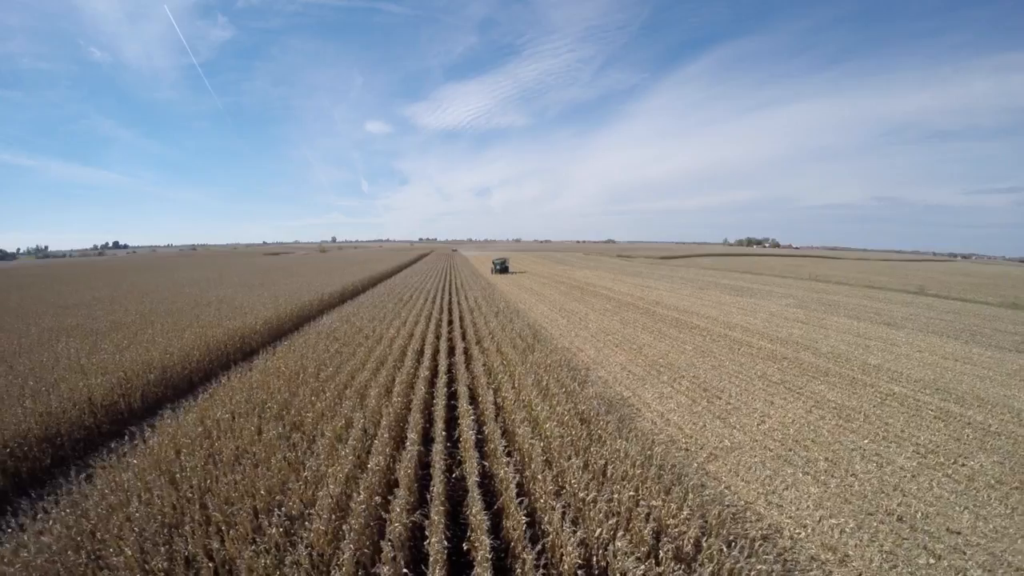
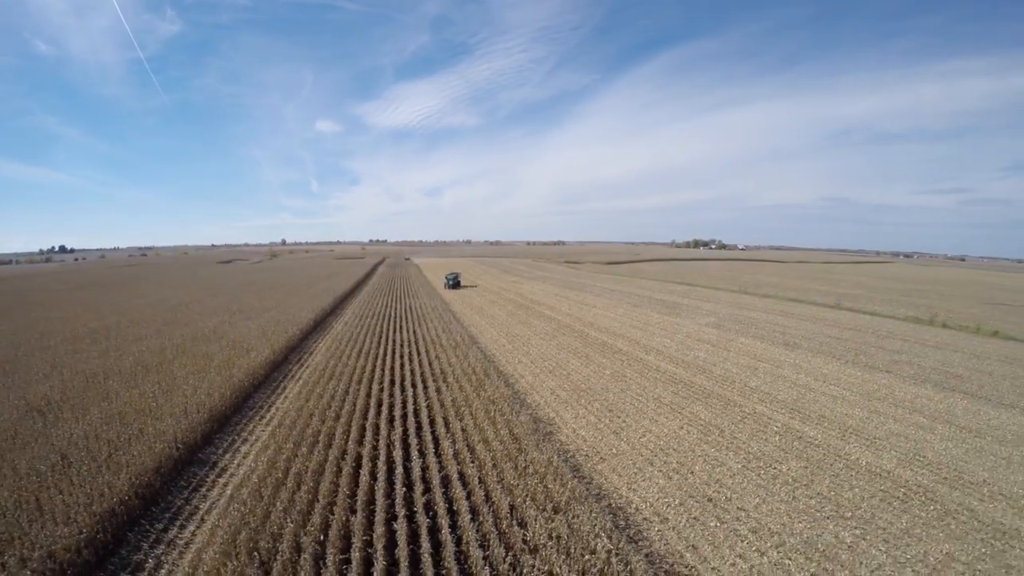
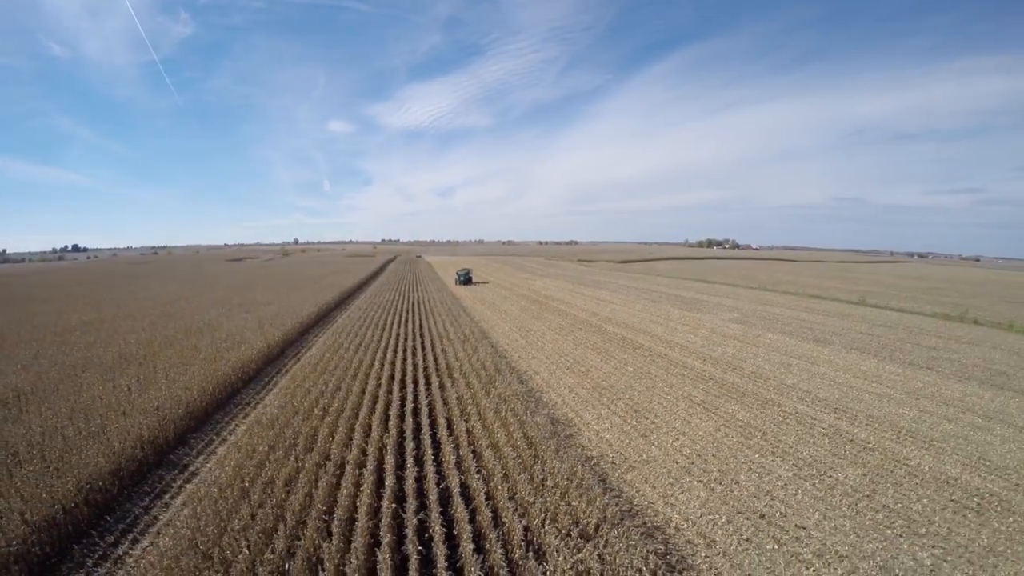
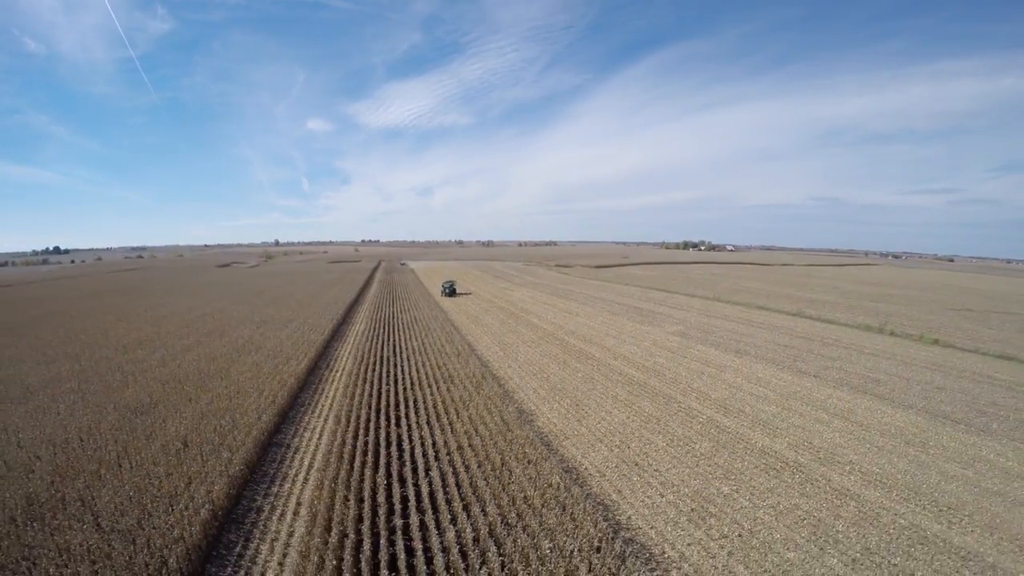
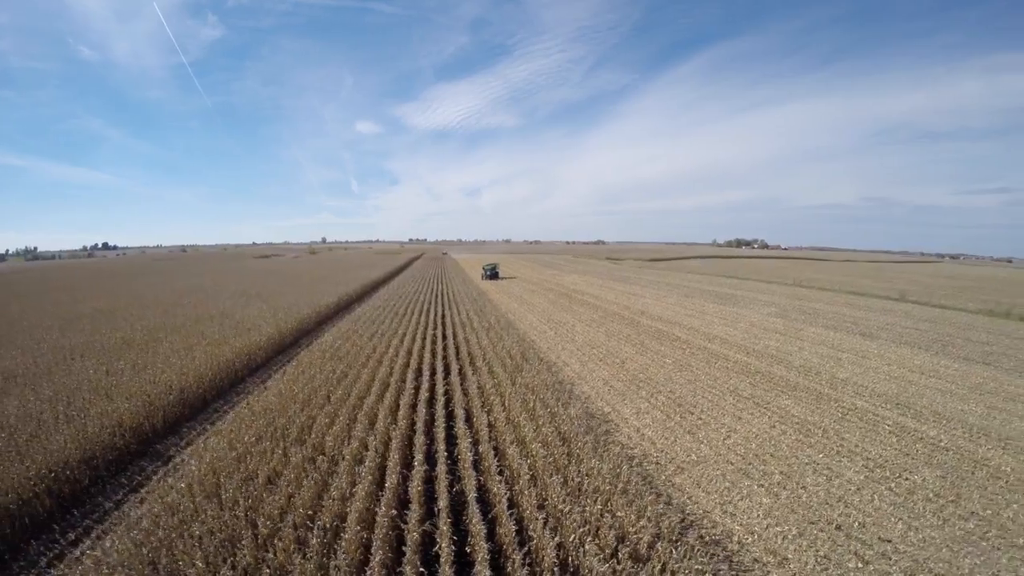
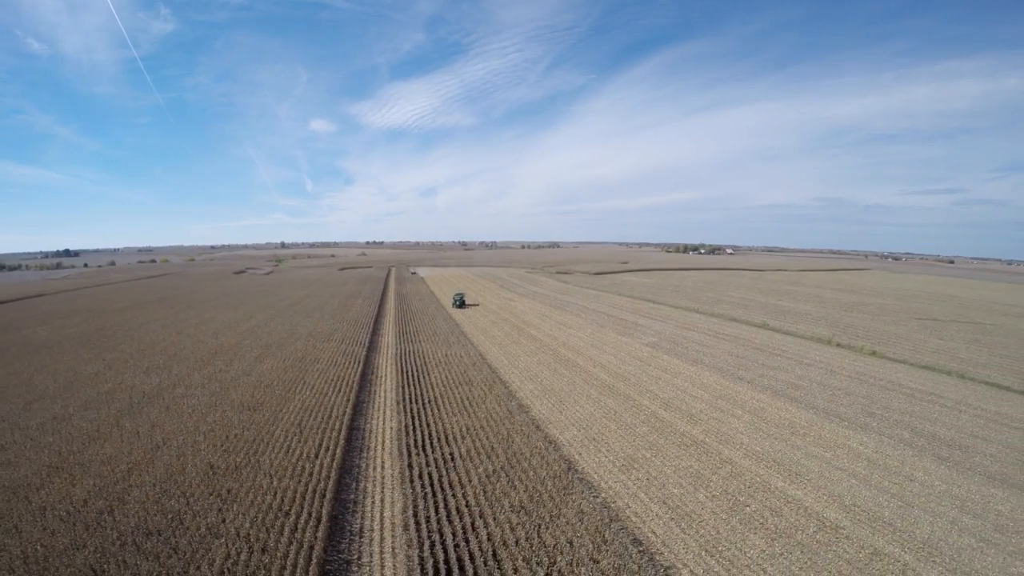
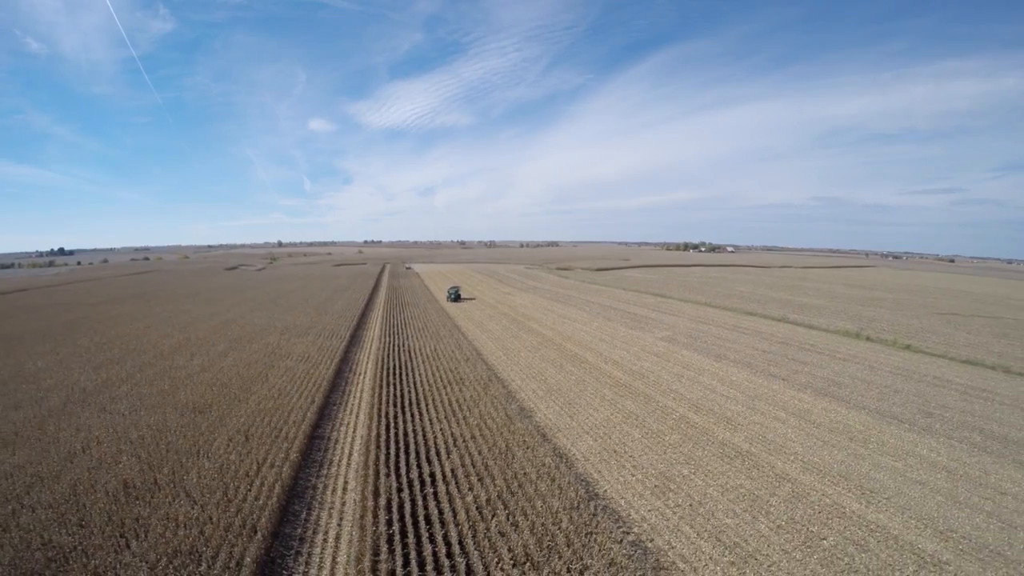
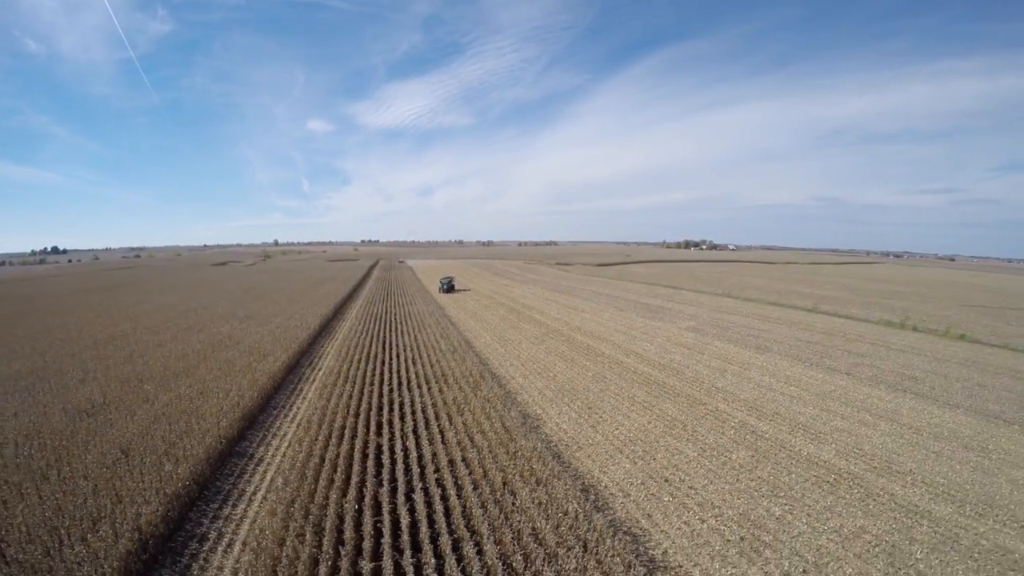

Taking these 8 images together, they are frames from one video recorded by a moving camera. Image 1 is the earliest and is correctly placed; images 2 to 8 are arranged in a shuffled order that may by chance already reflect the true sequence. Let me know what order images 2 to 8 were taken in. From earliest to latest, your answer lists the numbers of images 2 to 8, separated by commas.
5, 3, 2, 8, 4, 7, 6
